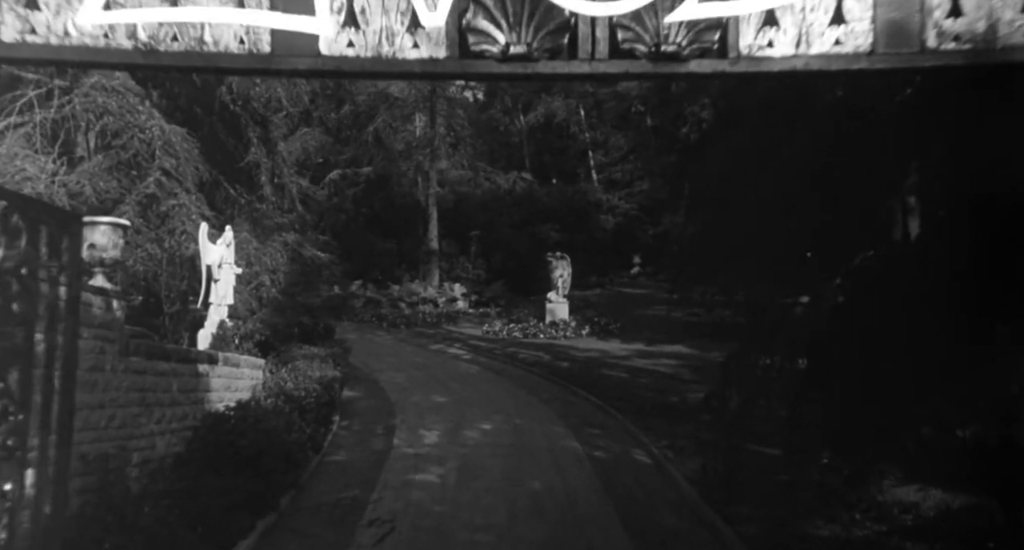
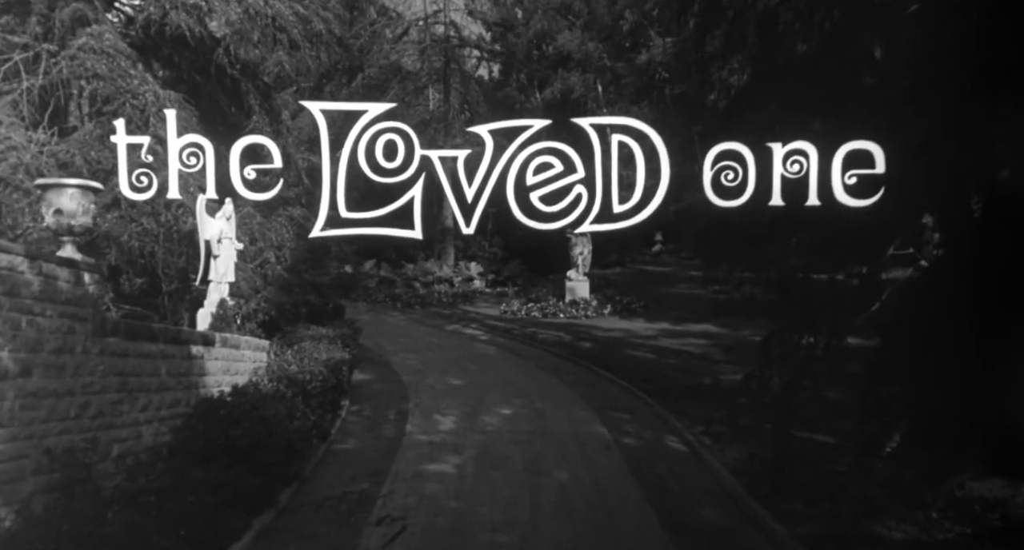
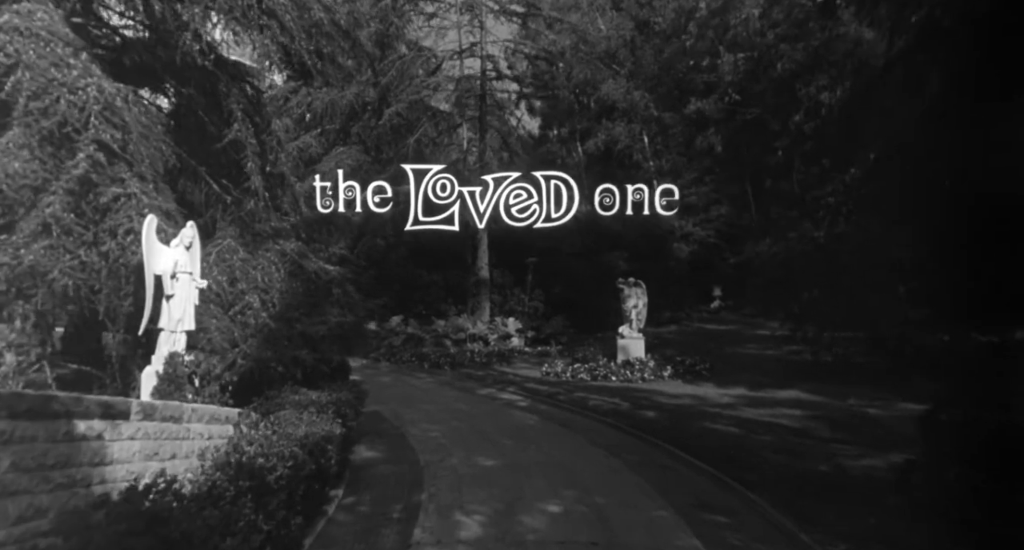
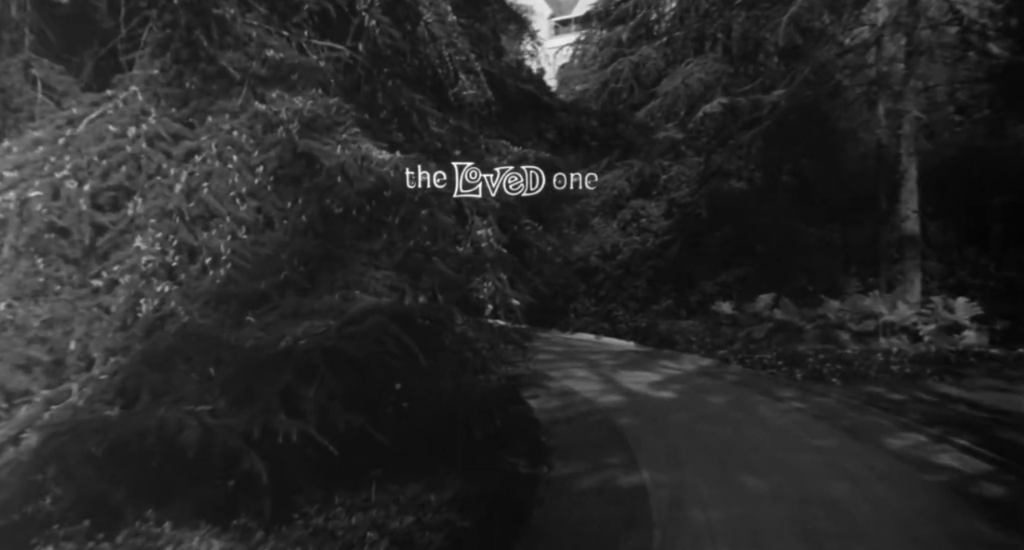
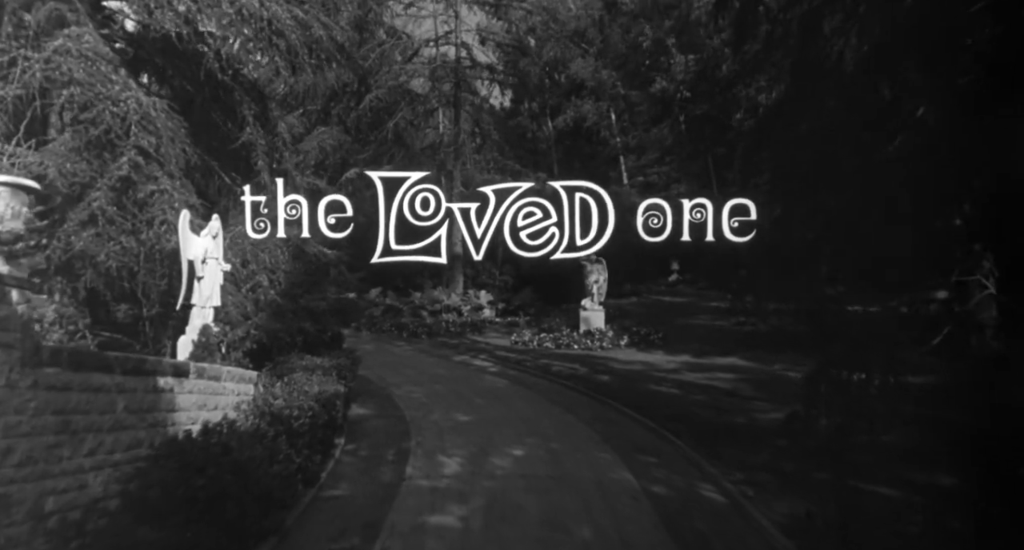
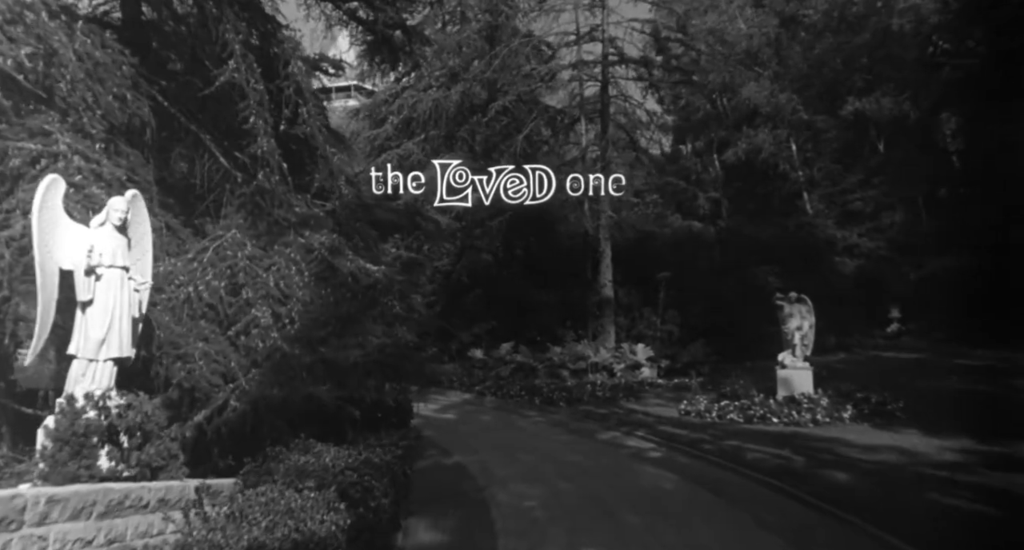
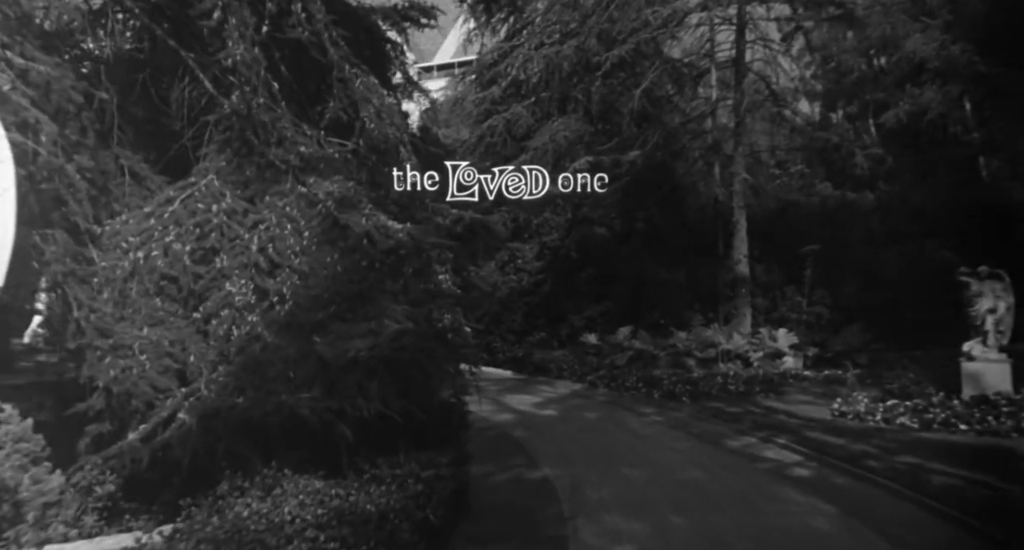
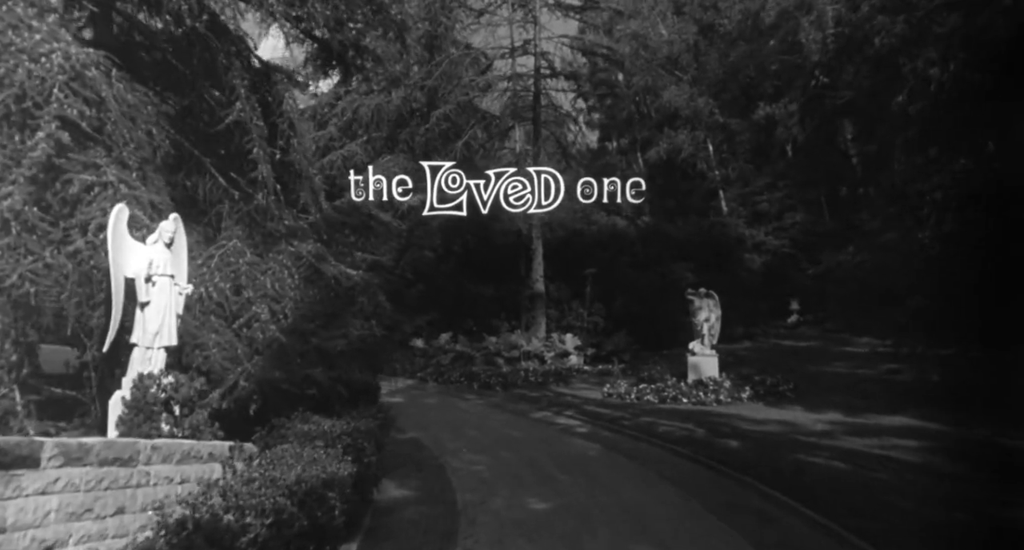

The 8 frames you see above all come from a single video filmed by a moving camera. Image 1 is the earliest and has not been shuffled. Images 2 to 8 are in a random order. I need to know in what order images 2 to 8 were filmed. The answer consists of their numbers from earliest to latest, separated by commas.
2, 5, 3, 8, 6, 7, 4
